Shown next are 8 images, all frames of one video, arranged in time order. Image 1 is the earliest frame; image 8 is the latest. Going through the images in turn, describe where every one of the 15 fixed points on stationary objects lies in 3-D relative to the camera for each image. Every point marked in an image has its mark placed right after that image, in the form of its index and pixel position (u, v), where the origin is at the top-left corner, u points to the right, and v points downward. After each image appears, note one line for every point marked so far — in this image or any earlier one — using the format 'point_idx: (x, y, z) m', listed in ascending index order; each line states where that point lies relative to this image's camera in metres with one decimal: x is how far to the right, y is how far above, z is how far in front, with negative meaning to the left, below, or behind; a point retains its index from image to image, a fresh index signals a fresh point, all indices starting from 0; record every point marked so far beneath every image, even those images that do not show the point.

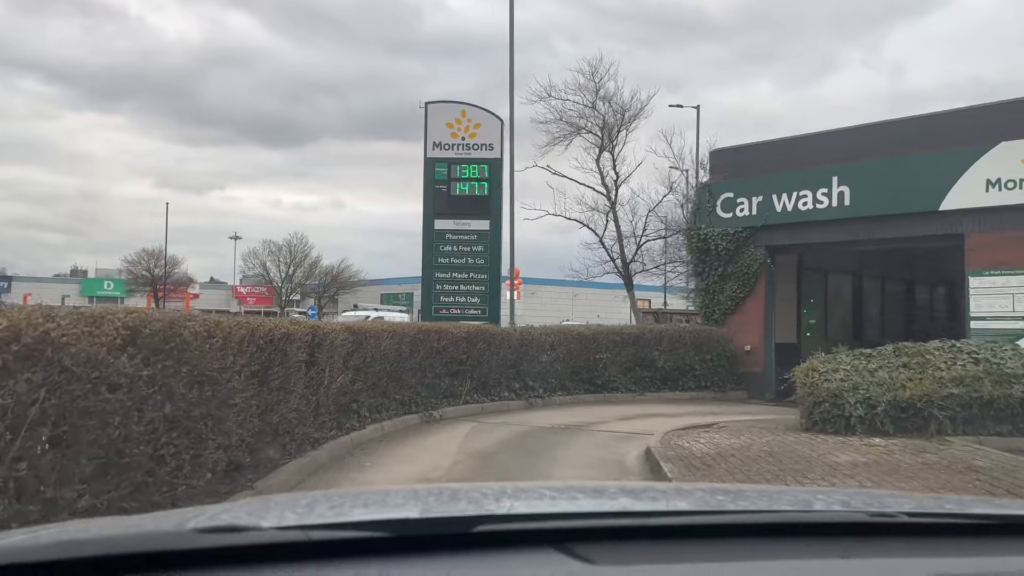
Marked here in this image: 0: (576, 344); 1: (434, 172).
0: (+1.2, -1.0, +14.4) m
1: (-1.7, +2.6, +18.5) m
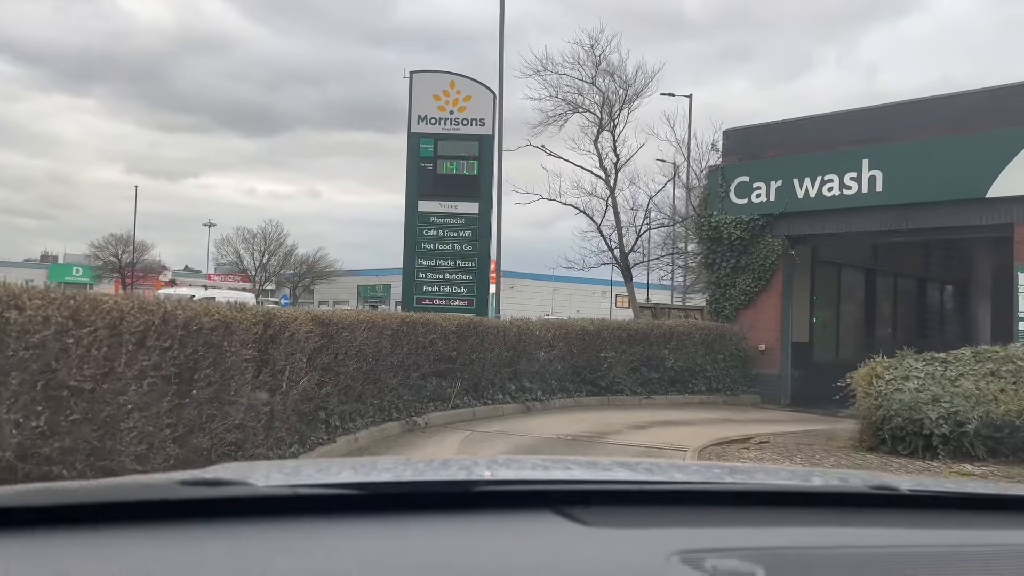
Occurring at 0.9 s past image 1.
0: (+1.1, -0.9, +12.9) m
1: (-1.9, +2.9, +16.8) m
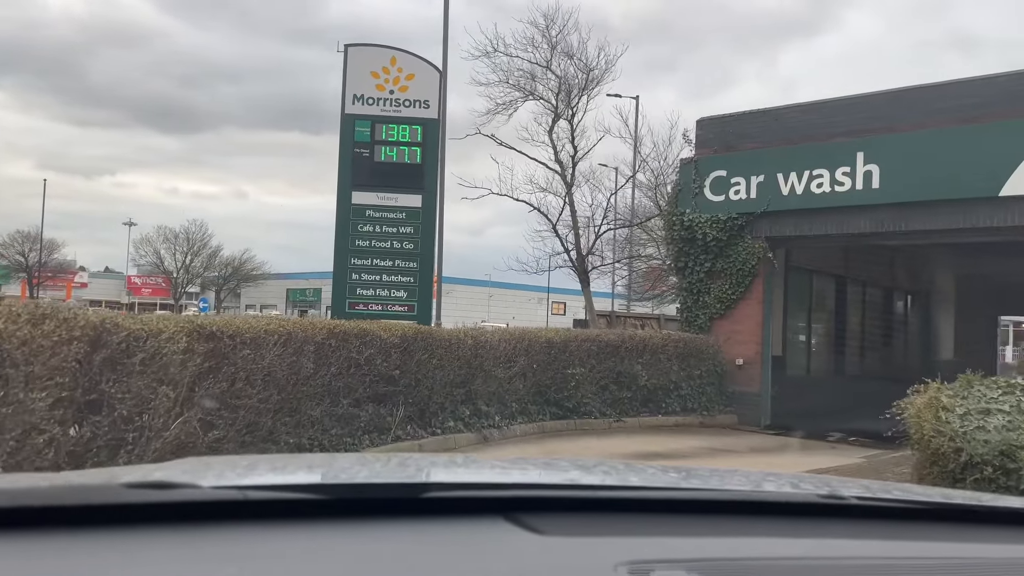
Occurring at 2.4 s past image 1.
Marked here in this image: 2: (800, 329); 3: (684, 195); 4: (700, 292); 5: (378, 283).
0: (+0.5, -0.9, +11.1) m
1: (-2.8, +2.8, +14.8) m
2: (+5.8, -0.8, +16.6) m
3: (+2.9, +1.6, +13.8) m
4: (+3.1, -0.1, +13.7) m
5: (-2.4, +0.1, +14.7) m
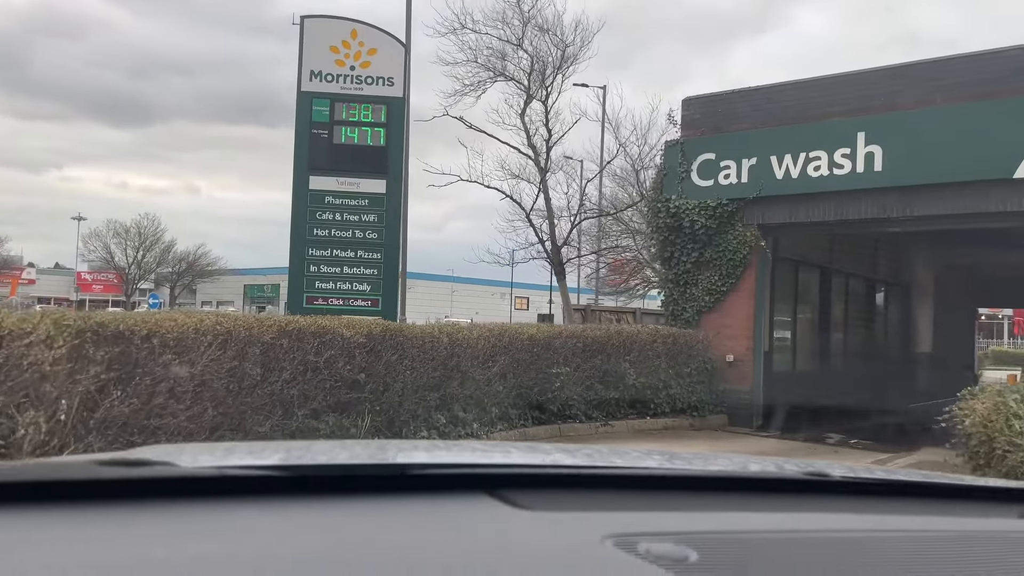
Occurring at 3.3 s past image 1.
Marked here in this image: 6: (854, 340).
0: (+0.2, -0.8, +10.0) m
1: (-3.3, +2.9, +13.6) m
2: (+5.3, -0.7, +15.8) m
3: (+2.5, +1.7, +12.9) m
4: (+2.7, +0.1, +12.7) m
5: (-2.8, +0.2, +13.5) m
6: (+7.9, -1.2, +19.0) m
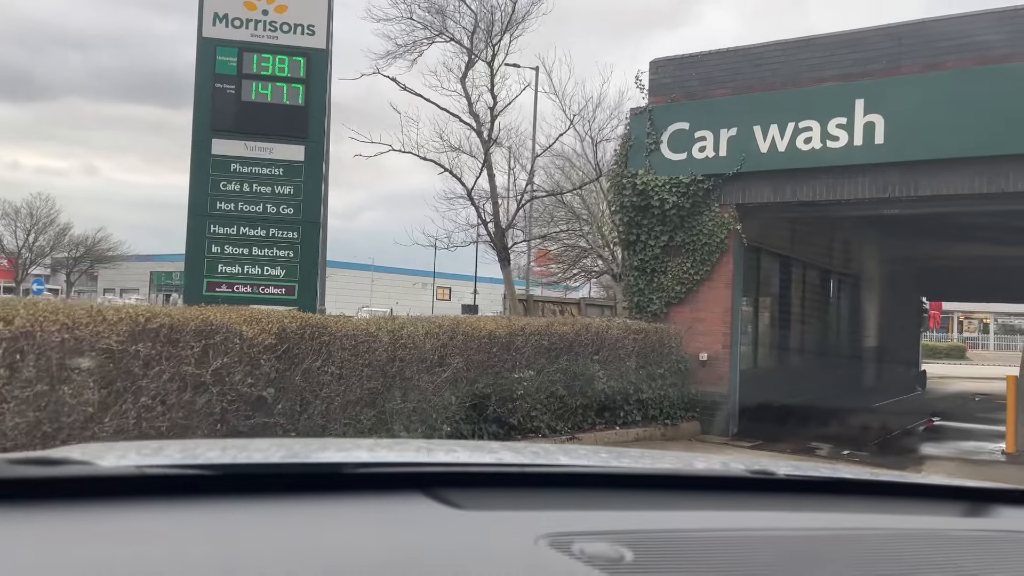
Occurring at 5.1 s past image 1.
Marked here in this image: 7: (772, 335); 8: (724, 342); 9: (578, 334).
0: (-0.3, -0.7, +8.3) m
1: (-4.1, +3.1, +11.4) m
2: (+4.2, -0.5, +14.4) m
3: (+1.7, +1.9, +11.3) m
4: (+1.9, +0.2, +11.2) m
5: (-3.7, +0.4, +11.4) m
6: (+6.5, -1.0, +18.0) m
7: (+5.0, -0.9, +15.7) m
8: (+2.8, -0.7, +10.7) m
9: (+0.7, -0.5, +9.1) m
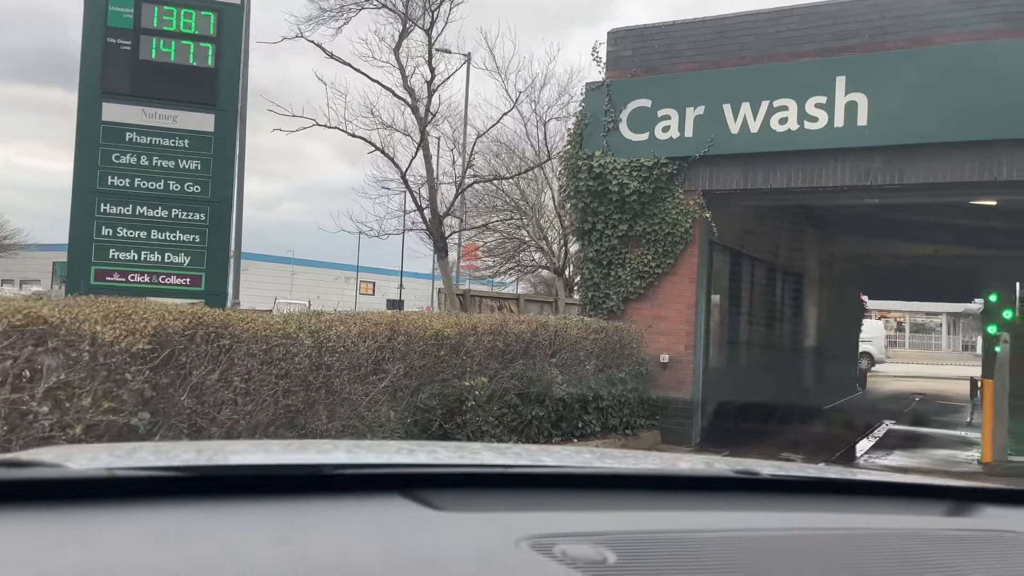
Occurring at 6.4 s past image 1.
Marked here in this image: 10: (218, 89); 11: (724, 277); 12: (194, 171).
0: (-0.8, -0.6, +7.0) m
1: (-4.8, +3.3, +9.7) m
2: (+3.1, -0.4, +13.6) m
3: (+1.0, +1.9, +10.2) m
4: (+1.2, +0.3, +10.1) m
5: (-4.4, +0.5, +9.8) m
6: (+5.1, -0.9, +17.3) m
7: (+3.8, -0.8, +14.9) m
8: (+2.1, -0.6, +9.7) m
9: (+0.2, -0.4, +8.0) m
10: (-3.6, +2.4, +10.1) m
11: (+3.9, +0.2, +15.0) m
12: (-3.9, +1.4, +10.0) m
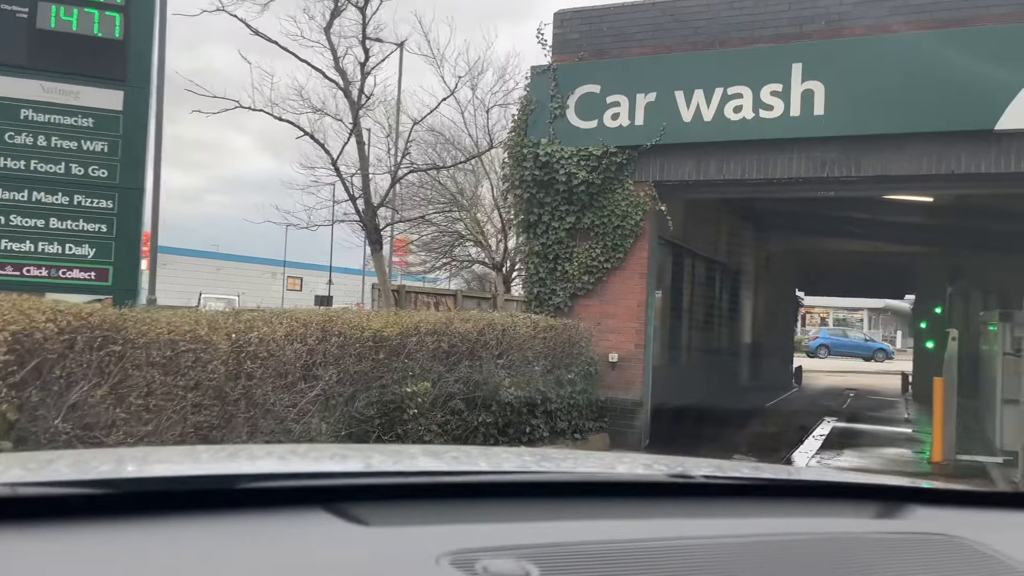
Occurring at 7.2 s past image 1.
0: (-1.2, -0.6, +6.3) m
1: (-5.4, +3.3, +8.7) m
2: (+2.1, -0.4, +13.2) m
3: (+0.3, +2.0, +9.6) m
4: (+0.5, +0.3, +9.6) m
5: (-5.0, +0.6, +8.8) m
6: (+3.8, -0.9, +17.1) m
7: (+2.7, -0.8, +14.6) m
8: (+1.4, -0.6, +9.3) m
9: (-0.3, -0.4, +7.4) m
10: (-4.3, +2.5, +9.1) m
11: (+2.8, +0.2, +14.6) m
12: (-4.5, +1.5, +9.0) m
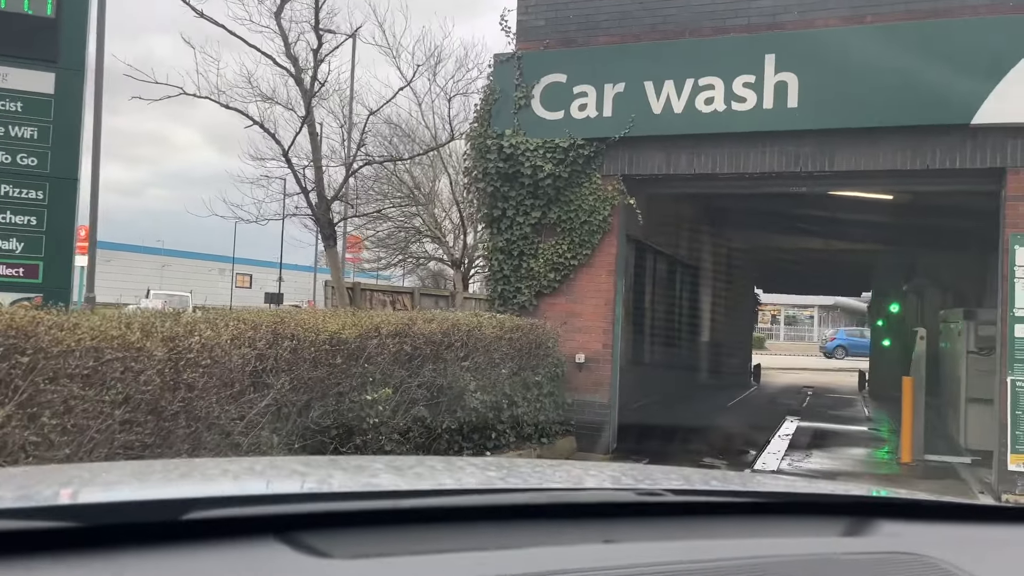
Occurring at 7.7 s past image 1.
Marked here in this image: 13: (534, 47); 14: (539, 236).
0: (-1.5, -0.5, +5.8) m
1: (-5.8, +3.3, +7.9) m
2: (+1.5, -0.3, +12.9) m
3: (-0.1, +2.0, +9.2) m
4: (+0.1, +0.4, +9.2) m
5: (-5.4, +0.6, +8.1) m
6: (+3.0, -0.8, +16.8) m
7: (+2.0, -0.7, +14.3) m
8: (+1.0, -0.6, +9.0) m
9: (-0.6, -0.4, +6.9) m
10: (-4.6, +2.5, +8.4) m
11: (+2.1, +0.3, +14.4) m
12: (-4.9, +1.5, +8.3) m
13: (+0.3, +2.7, +9.2) m
14: (+0.3, +0.6, +9.1) m
